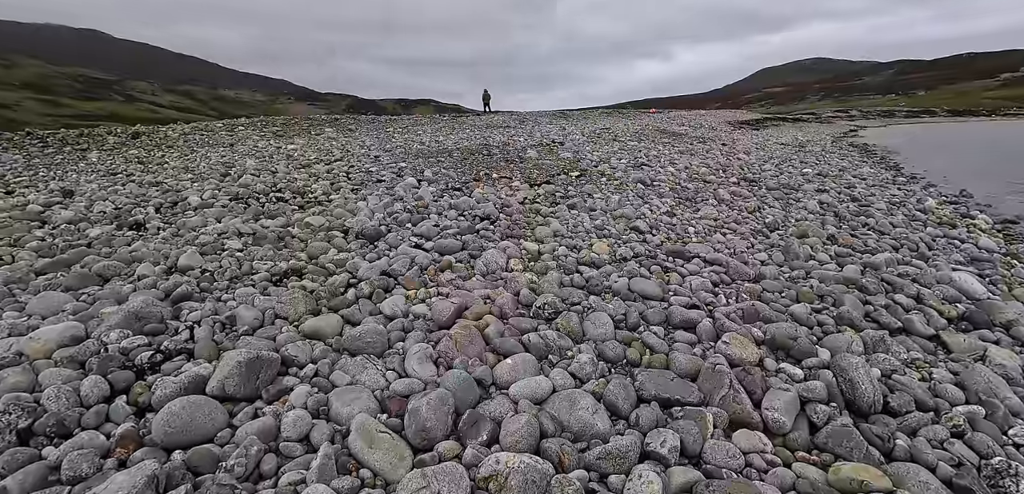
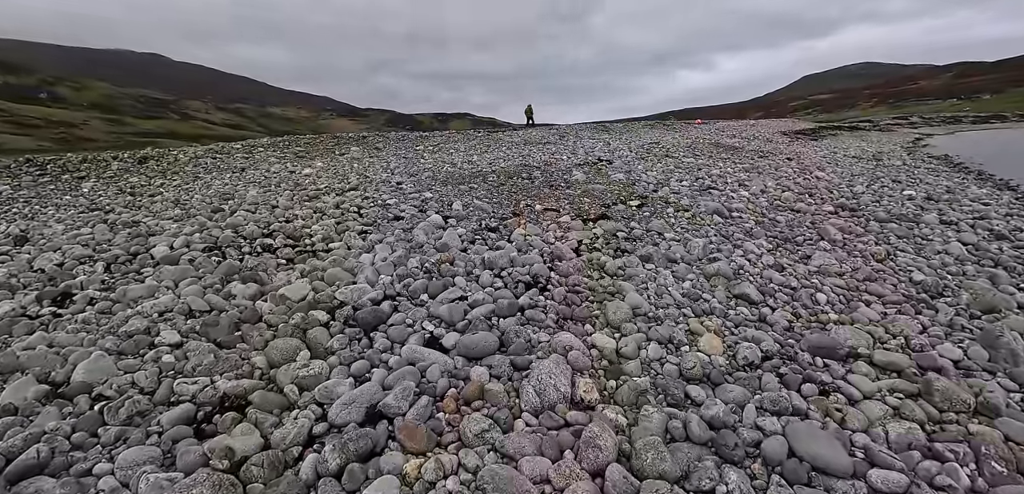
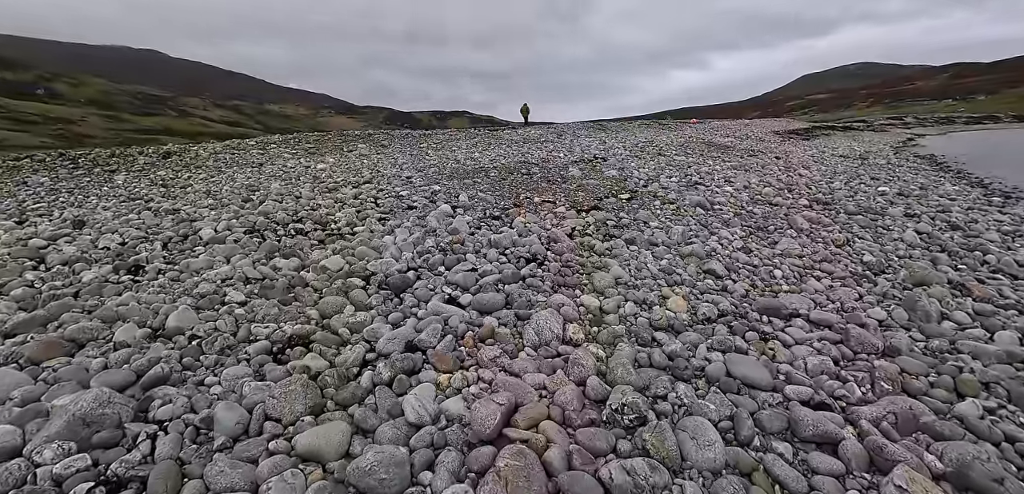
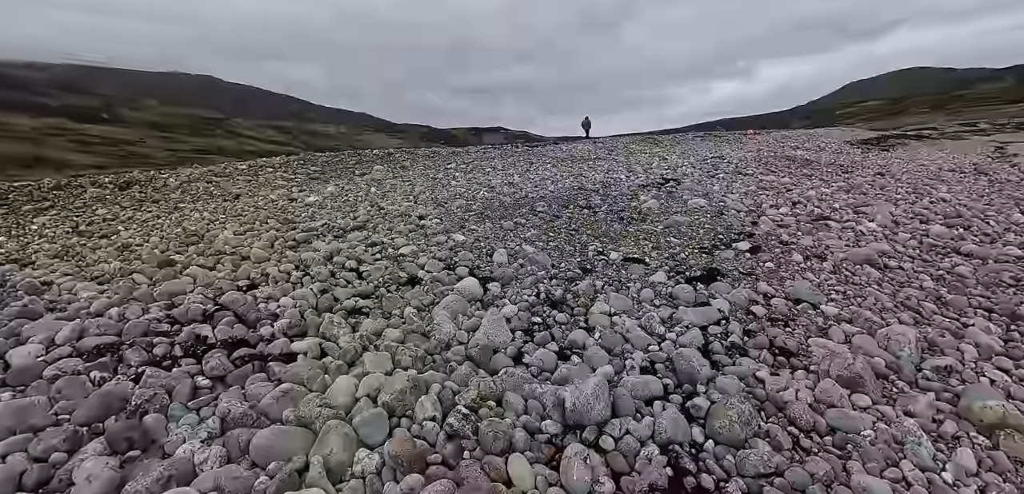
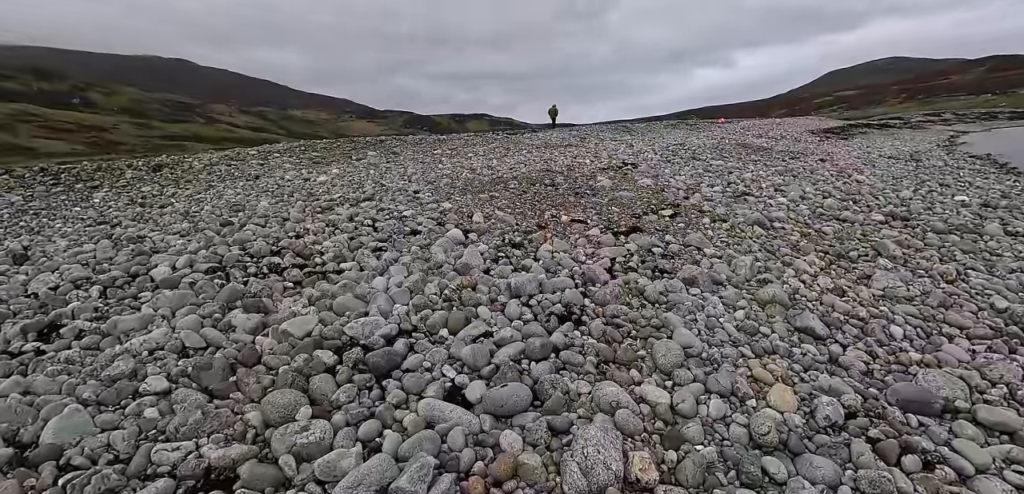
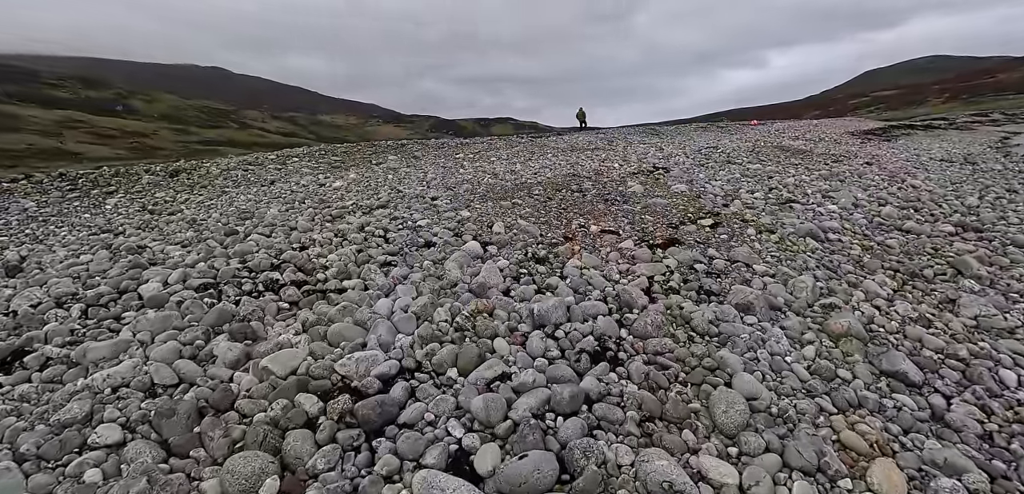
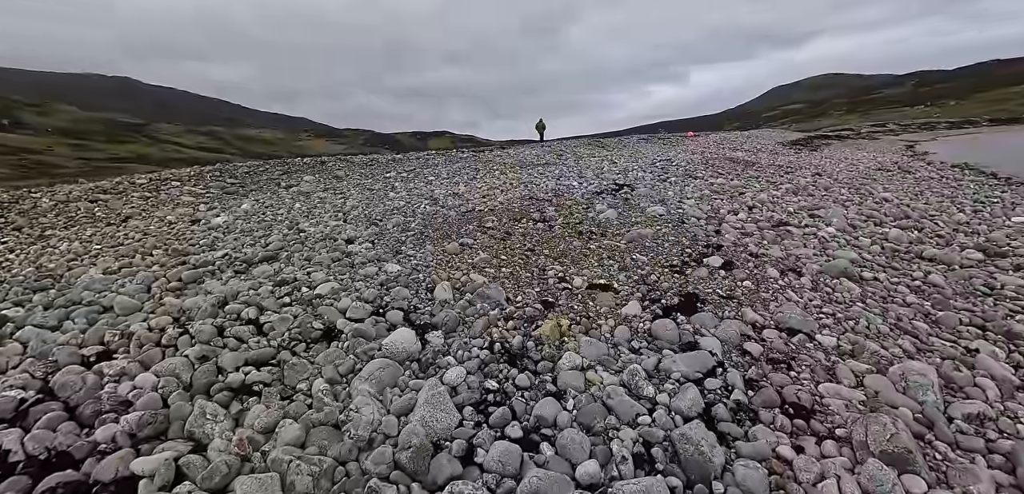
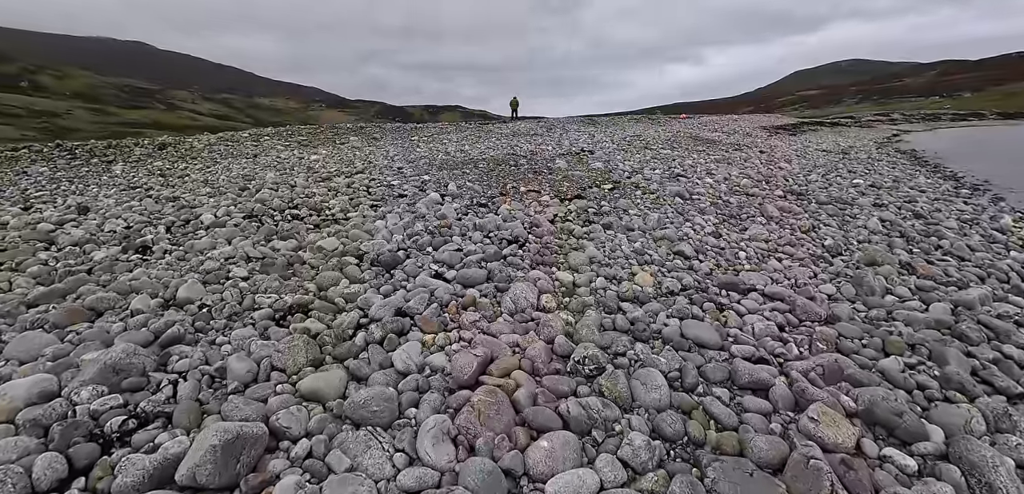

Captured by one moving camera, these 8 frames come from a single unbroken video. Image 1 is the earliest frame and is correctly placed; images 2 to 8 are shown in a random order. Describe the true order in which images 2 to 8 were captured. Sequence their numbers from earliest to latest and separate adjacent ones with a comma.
8, 3, 2, 5, 6, 4, 7
